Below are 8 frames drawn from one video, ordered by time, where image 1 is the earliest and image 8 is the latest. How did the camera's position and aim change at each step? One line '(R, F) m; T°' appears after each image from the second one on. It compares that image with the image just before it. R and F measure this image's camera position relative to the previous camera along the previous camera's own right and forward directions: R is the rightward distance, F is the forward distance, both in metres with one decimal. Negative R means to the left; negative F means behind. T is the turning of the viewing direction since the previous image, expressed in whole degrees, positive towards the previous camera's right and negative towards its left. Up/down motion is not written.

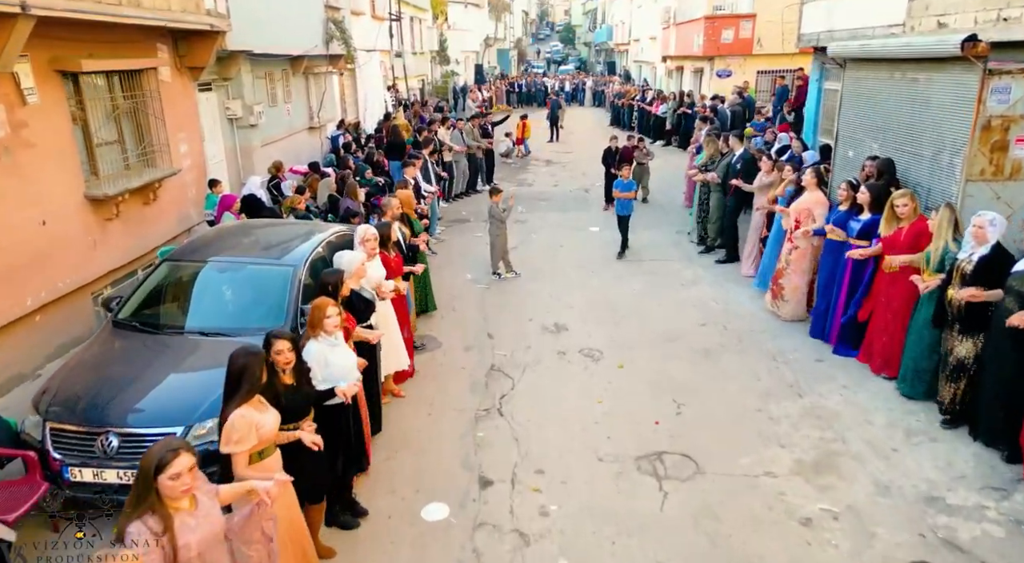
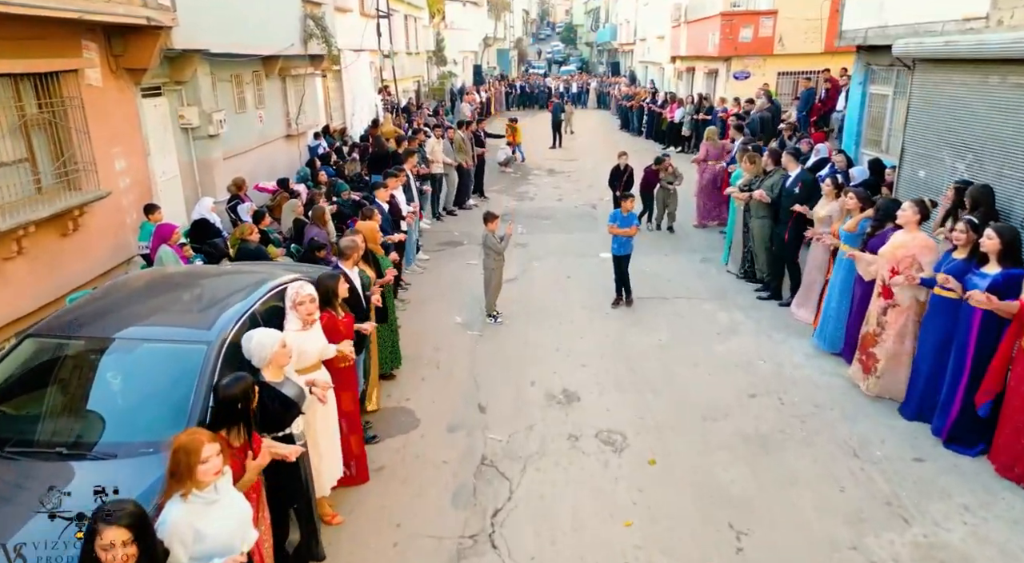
(0.0, +1.5) m; 0°
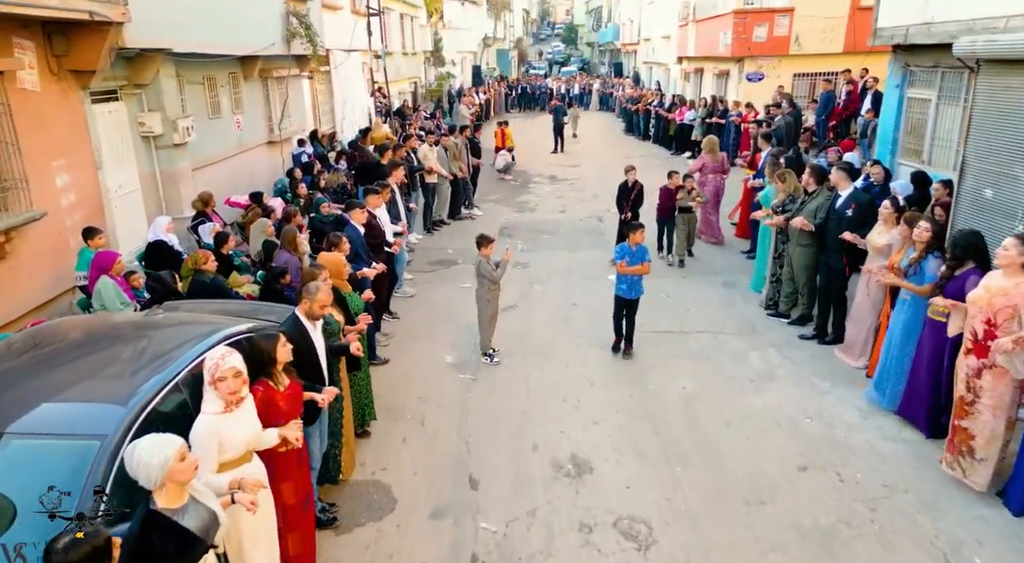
(0.0, +1.0) m; 0°
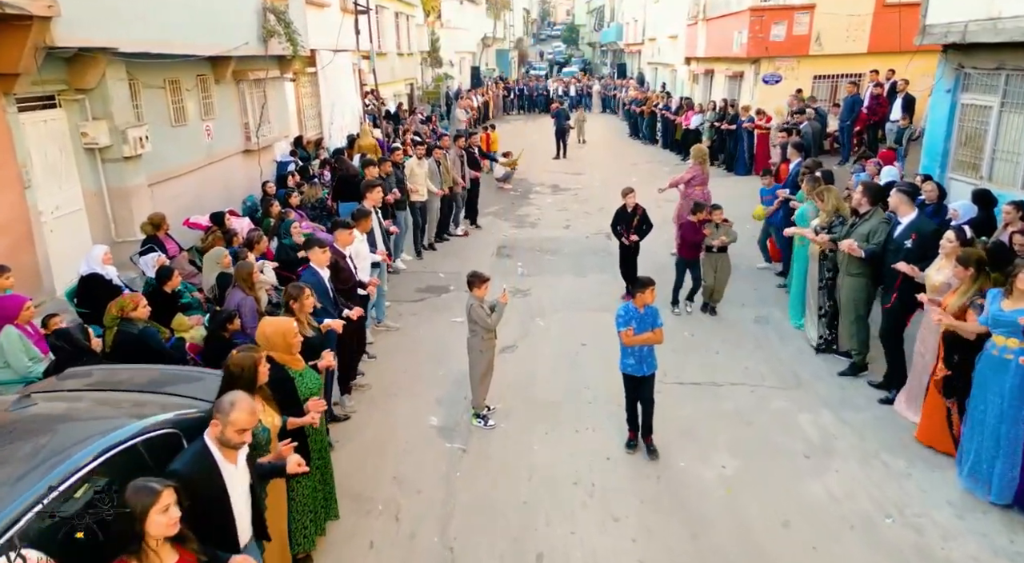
(0.0, +1.1) m; 0°
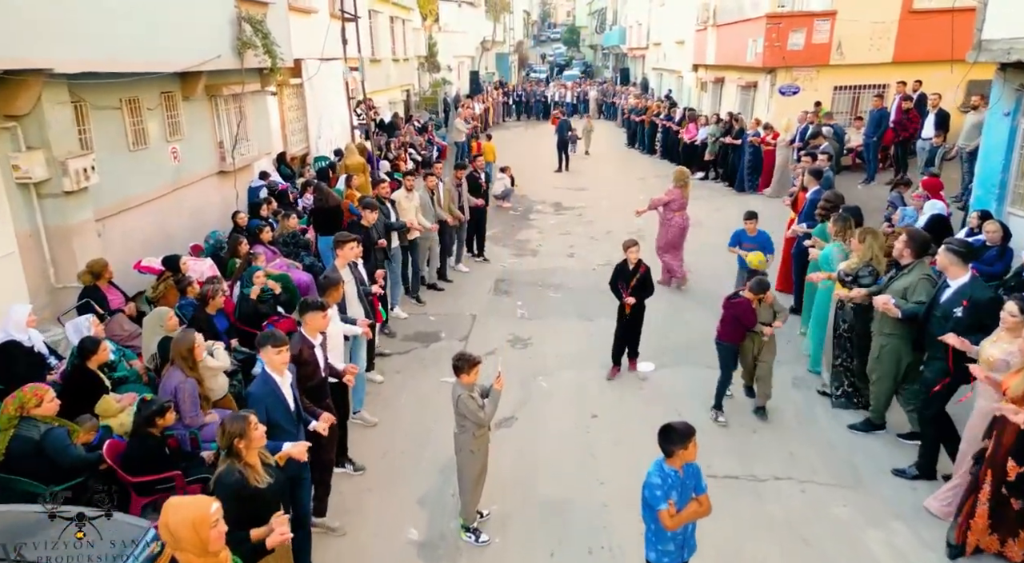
(0.0, +1.0) m; 0°
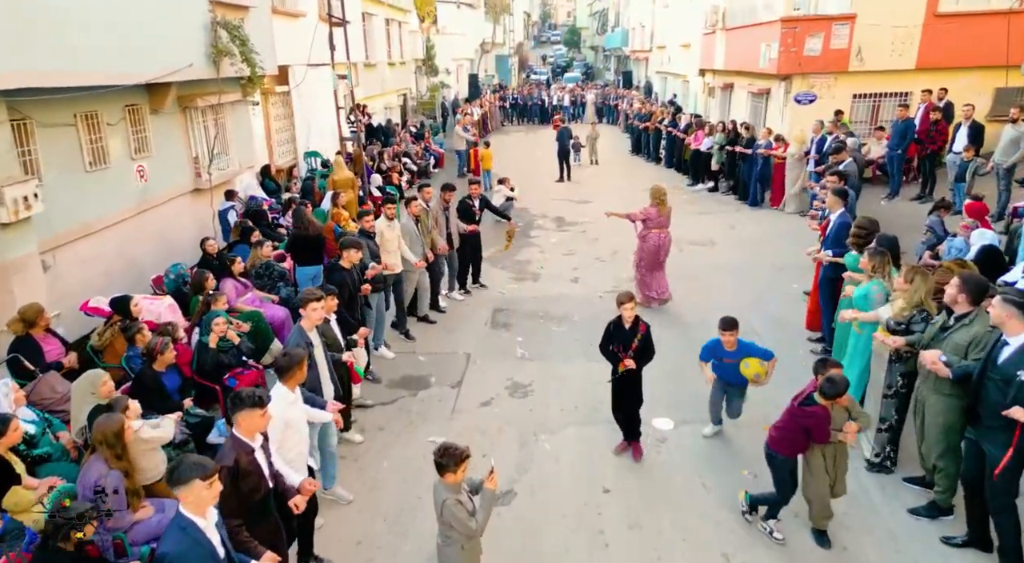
(0.0, +0.8) m; 0°
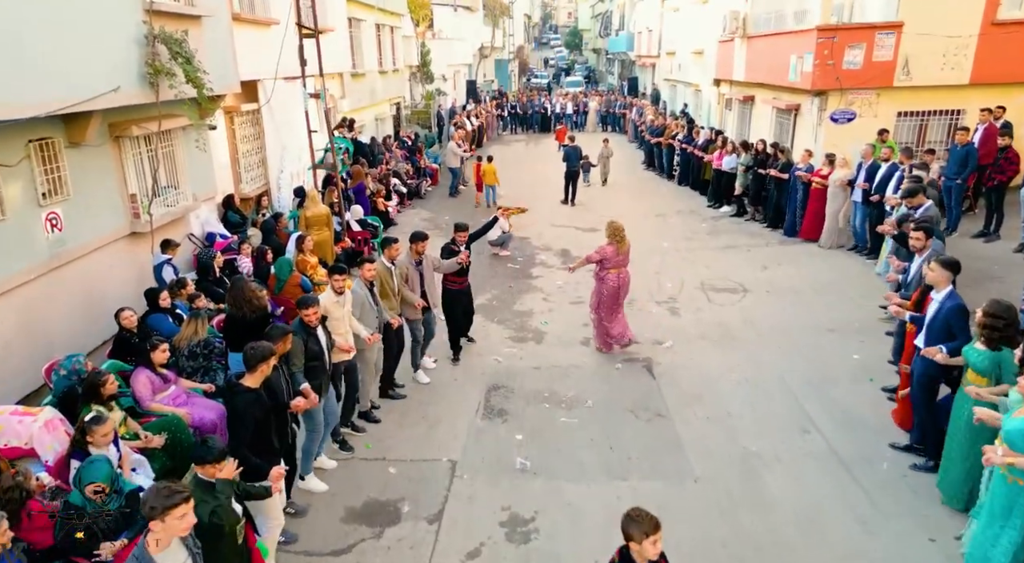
(0.0, +1.6) m; 0°
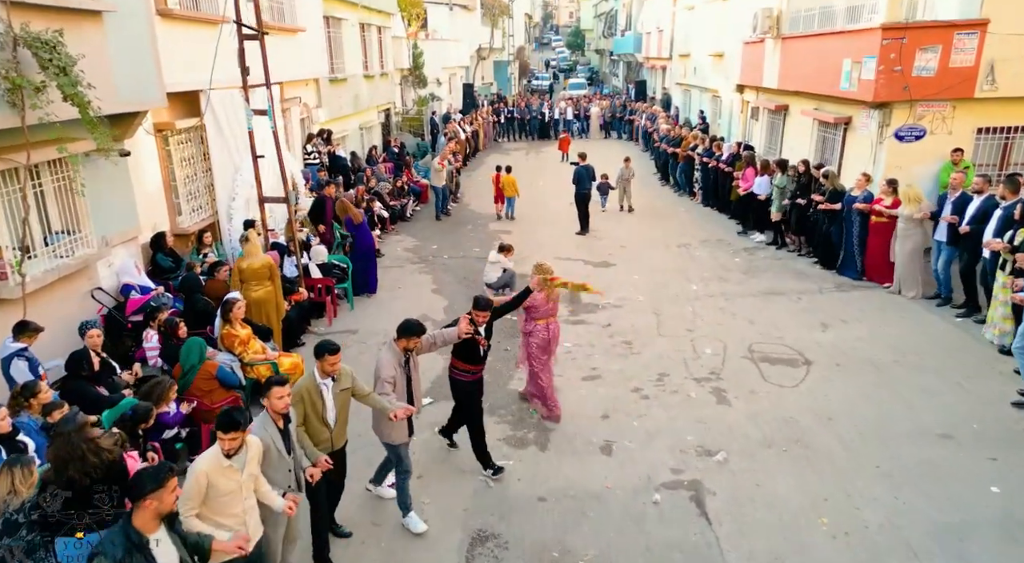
(0.0, +2.1) m; 0°
